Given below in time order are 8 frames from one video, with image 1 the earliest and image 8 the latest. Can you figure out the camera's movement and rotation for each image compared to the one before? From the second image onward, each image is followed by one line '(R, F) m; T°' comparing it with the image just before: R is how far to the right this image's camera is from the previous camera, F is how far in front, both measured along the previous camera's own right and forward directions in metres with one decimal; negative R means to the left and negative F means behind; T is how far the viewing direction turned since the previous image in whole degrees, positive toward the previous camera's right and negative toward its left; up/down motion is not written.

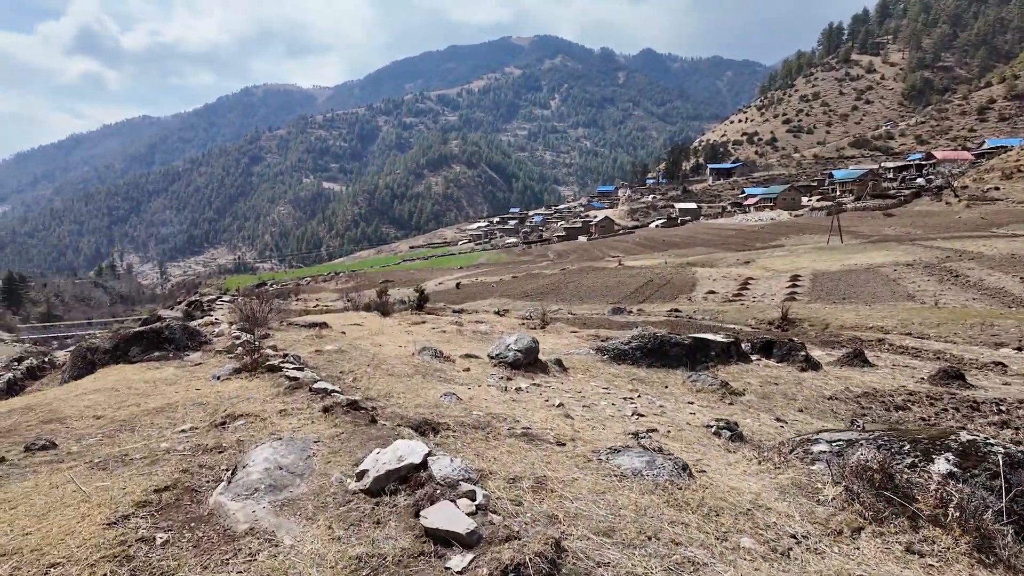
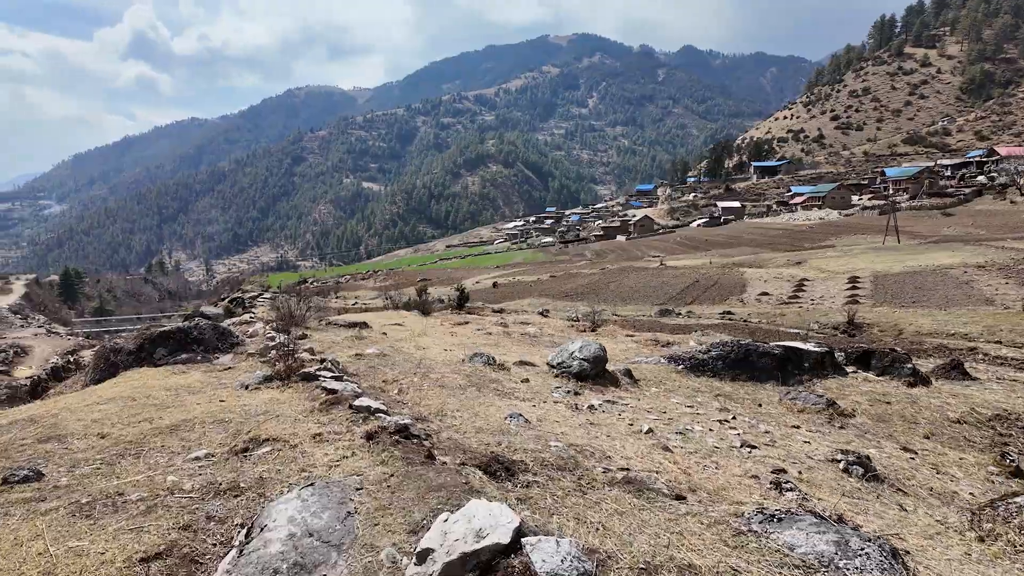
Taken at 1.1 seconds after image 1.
(-0.4, +1.1) m; -3°
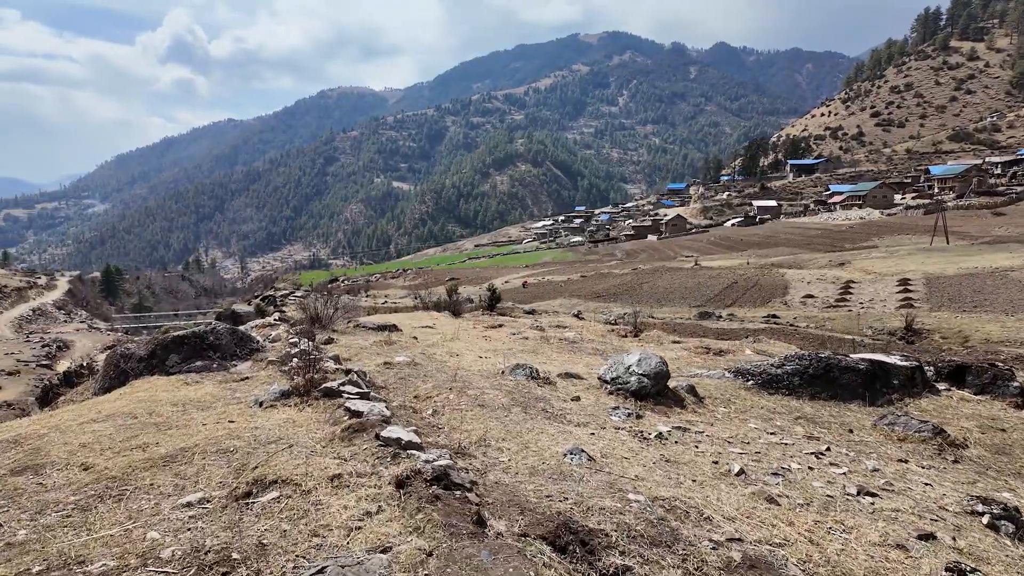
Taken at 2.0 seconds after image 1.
(-0.2, +0.9) m; -3°
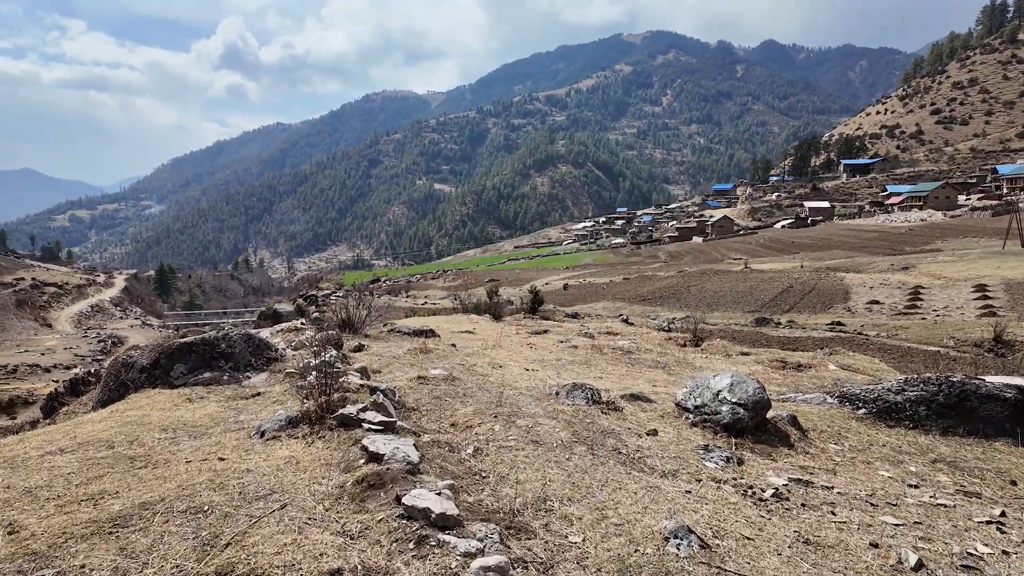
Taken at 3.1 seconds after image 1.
(-0.2, +1.2) m; -4°
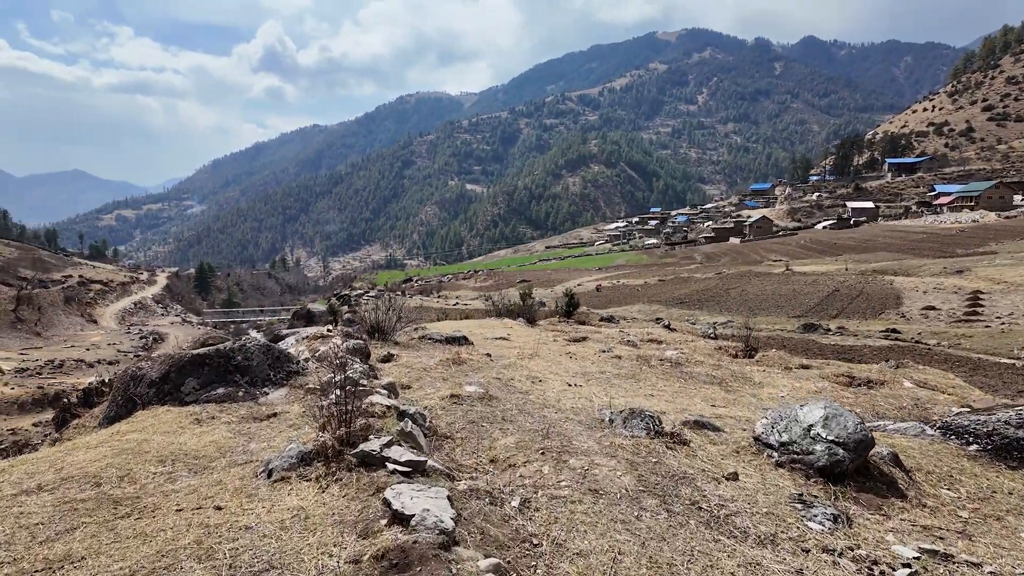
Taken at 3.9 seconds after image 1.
(-0.1, +0.8) m; -3°
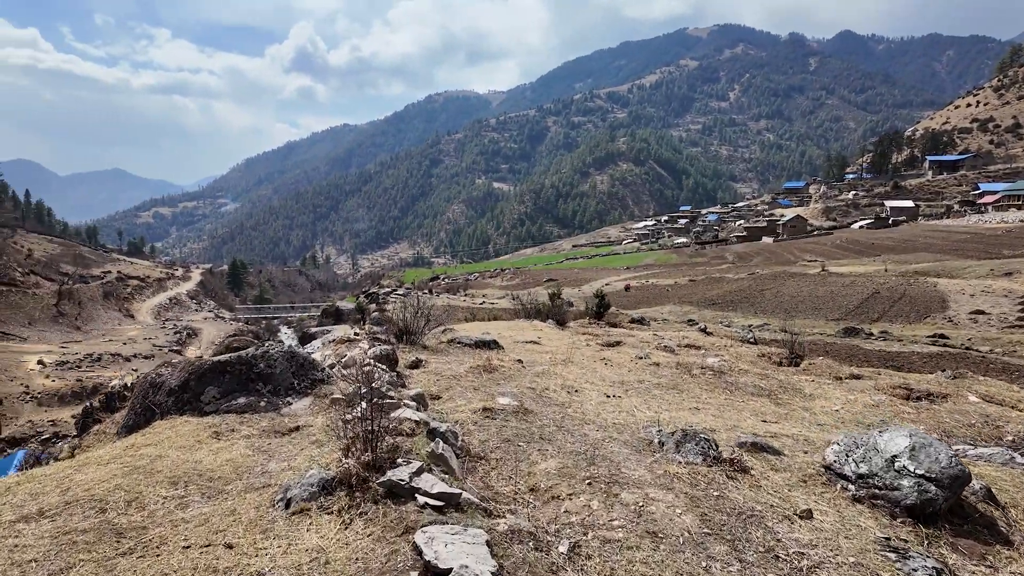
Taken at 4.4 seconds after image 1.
(-0.1, +0.4) m; -3°
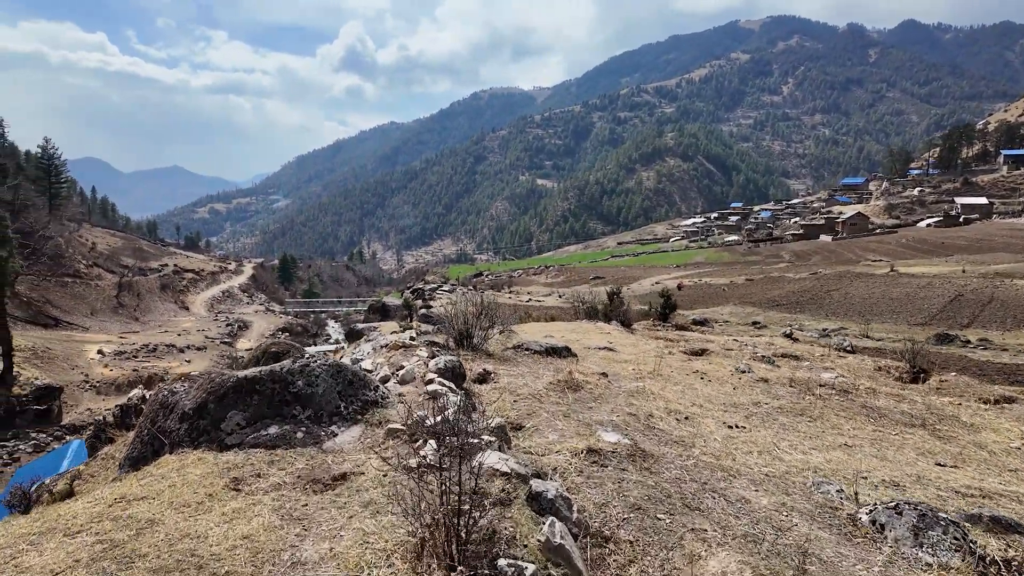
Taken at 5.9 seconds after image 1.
(-0.5, +1.5) m; -4°
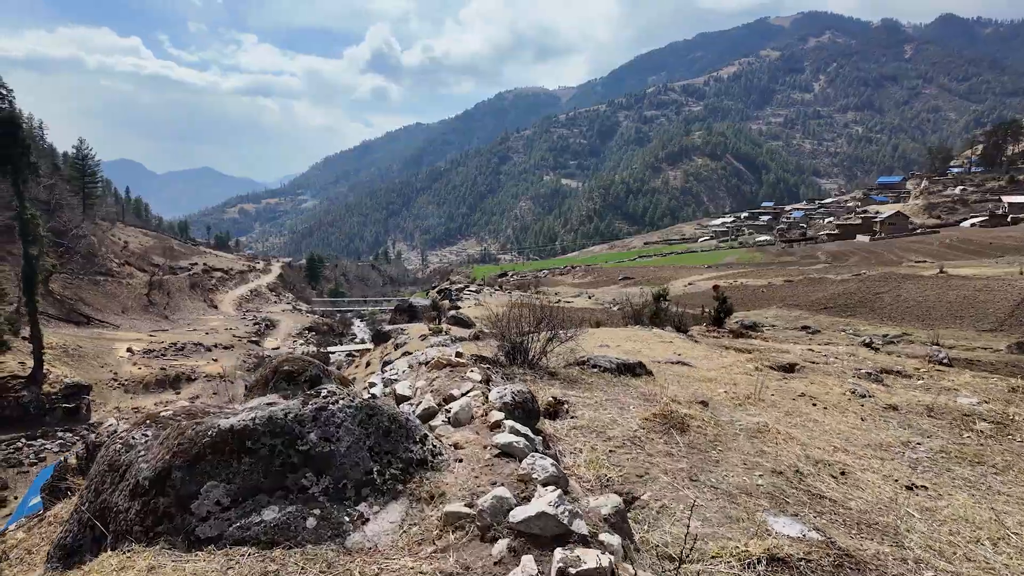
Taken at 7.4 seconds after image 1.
(-0.5, +1.6) m; -2°
